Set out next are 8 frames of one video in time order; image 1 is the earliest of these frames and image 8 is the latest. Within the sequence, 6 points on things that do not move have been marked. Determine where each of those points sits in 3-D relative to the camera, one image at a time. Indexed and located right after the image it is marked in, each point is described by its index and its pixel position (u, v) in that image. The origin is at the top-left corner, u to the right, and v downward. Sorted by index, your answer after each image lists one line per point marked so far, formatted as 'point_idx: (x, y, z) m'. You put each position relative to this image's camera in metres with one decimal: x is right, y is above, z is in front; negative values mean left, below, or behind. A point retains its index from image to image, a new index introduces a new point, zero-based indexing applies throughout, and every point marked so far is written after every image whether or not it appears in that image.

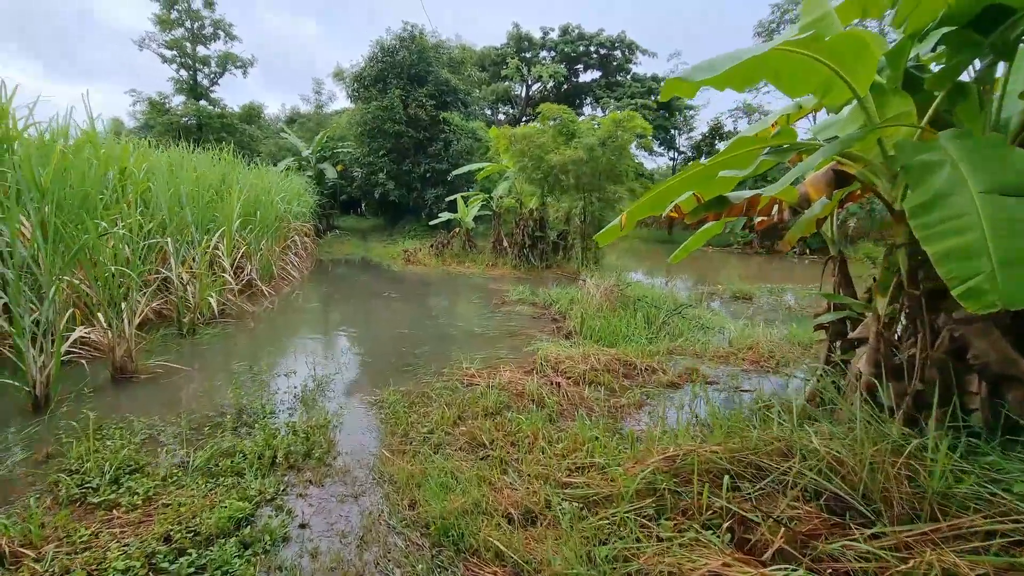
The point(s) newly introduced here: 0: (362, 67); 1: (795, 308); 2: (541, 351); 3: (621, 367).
0: (-4.2, +6.1, +13.8) m
1: (+3.8, -0.3, +6.7) m
2: (+0.3, -0.5, +4.0) m
3: (+0.8, -0.6, +3.6) m
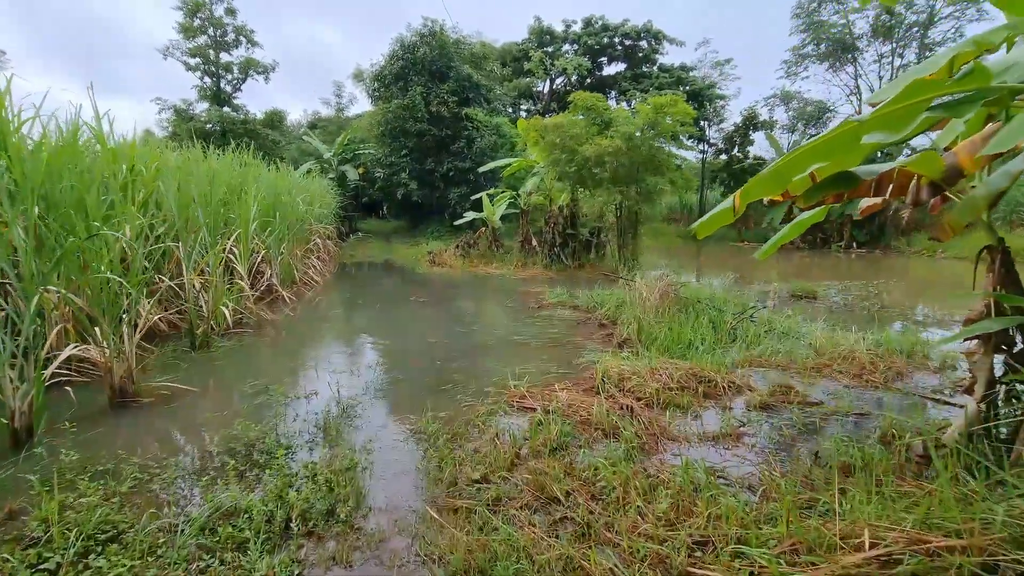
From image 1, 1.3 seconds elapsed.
0: (-3.5, +6.0, +13.5) m
1: (+4.3, -0.2, +6.0) m
2: (+0.6, -0.5, +3.4) m
3: (+1.1, -0.6, +3.0) m
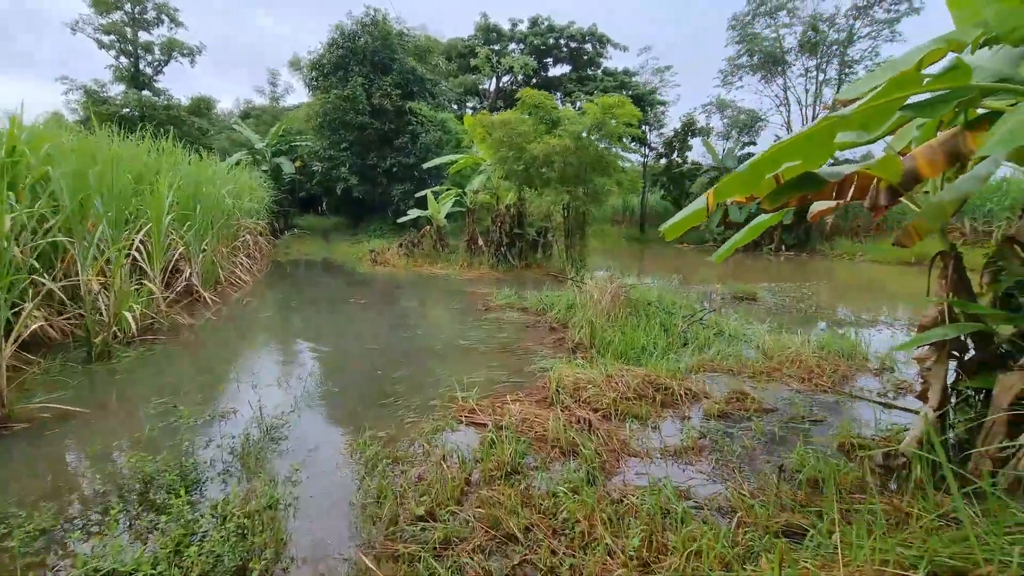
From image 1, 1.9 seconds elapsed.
0: (-4.9, +6.0, +12.7) m
1: (+3.6, -0.3, +6.2) m
2: (+0.3, -0.6, +3.3) m
3: (+0.8, -0.6, +2.9) m
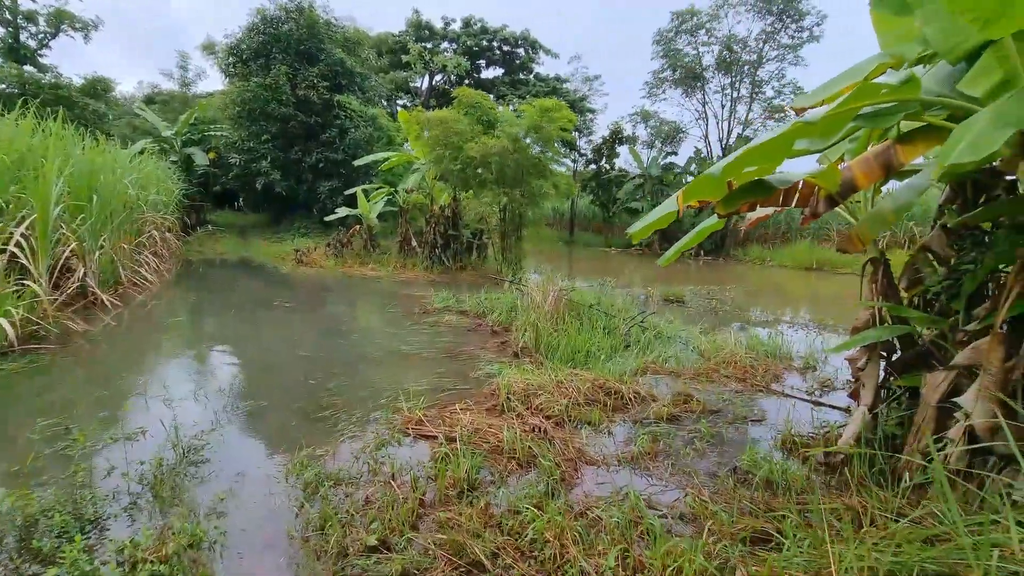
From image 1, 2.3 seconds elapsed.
0: (-6.5, +5.9, +11.8) m
1: (+2.8, -0.3, +6.6) m
2: (-0.1, -0.6, +3.2) m
3: (+0.6, -0.6, +2.9) m
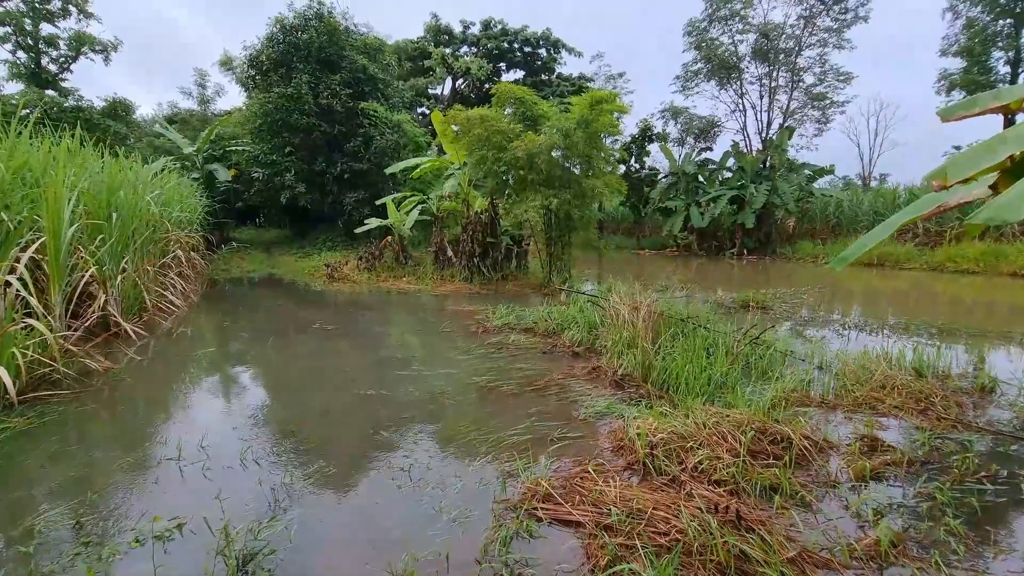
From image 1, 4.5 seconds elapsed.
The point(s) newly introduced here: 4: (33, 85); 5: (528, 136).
0: (-5.8, +5.5, +11.5) m
1: (+3.6, -0.3, +5.8) m
2: (+0.5, -0.7, +2.5) m
3: (+1.2, -0.7, +2.2) m
4: (-10.3, +4.4, +10.7) m
5: (+0.2, +2.3, +7.5) m
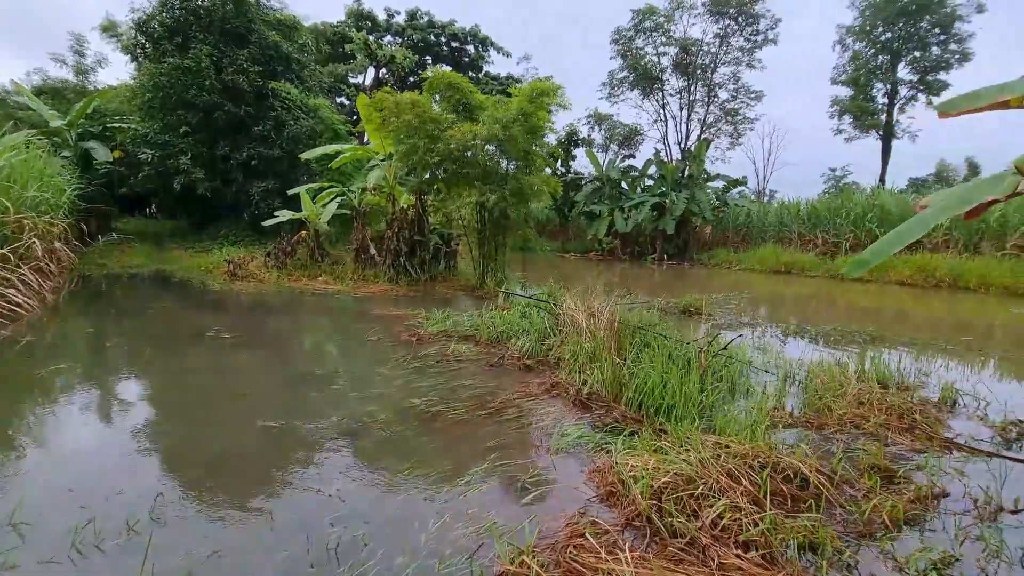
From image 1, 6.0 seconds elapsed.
0: (-7.2, +5.5, +9.9) m
1: (+2.8, -0.4, +5.8) m
2: (+0.4, -0.7, +2.0) m
3: (+1.0, -0.7, +1.8) m
4: (-11.5, +4.5, +8.4) m
5: (-0.7, +2.2, +6.9) m
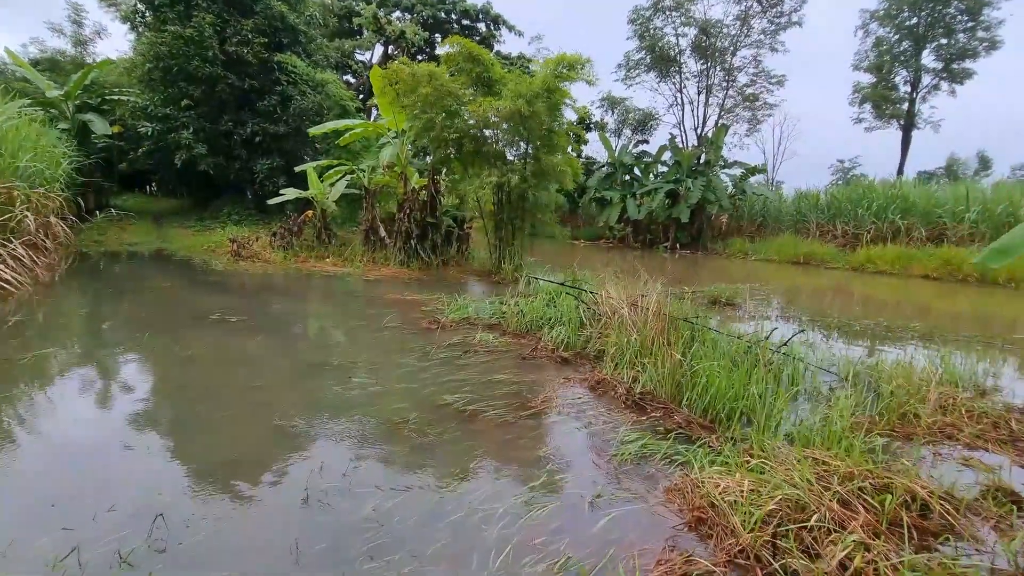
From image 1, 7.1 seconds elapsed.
0: (-6.9, +6.0, +9.5) m
1: (+3.1, -0.3, +5.4) m
2: (+0.6, -0.6, +1.7) m
3: (+1.2, -0.7, +1.5) m
4: (-11.2, +5.0, +8.0) m
5: (-0.4, +2.4, +6.6) m
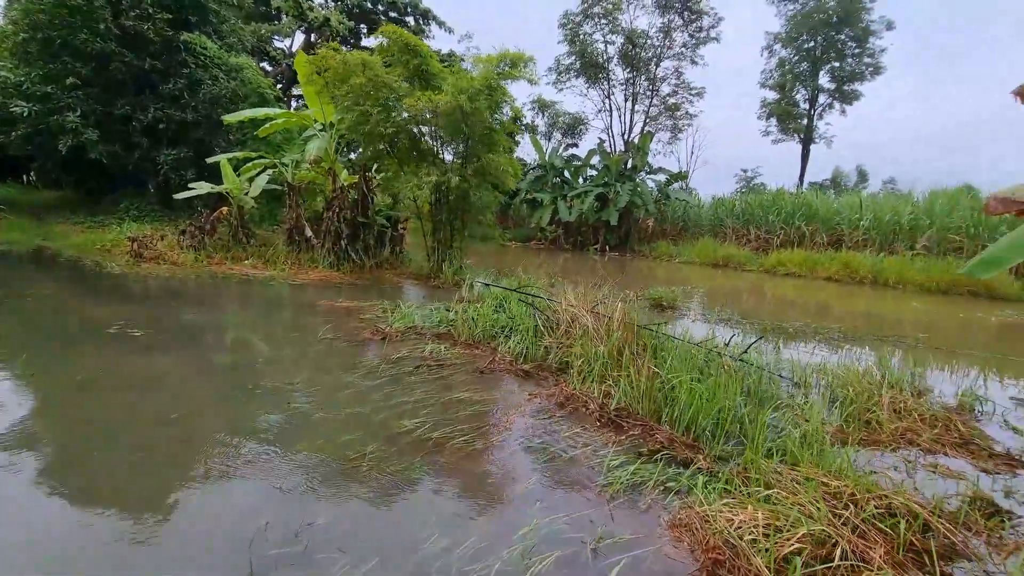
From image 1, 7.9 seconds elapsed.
0: (-8.0, +5.9, +8.1) m
1: (+2.5, -0.4, +5.6) m
2: (+0.6, -0.7, +1.6) m
3: (+1.2, -0.8, +1.5) m
4: (-12.1, +4.9, +6.1) m
5: (-1.1, +2.4, +6.2) m
